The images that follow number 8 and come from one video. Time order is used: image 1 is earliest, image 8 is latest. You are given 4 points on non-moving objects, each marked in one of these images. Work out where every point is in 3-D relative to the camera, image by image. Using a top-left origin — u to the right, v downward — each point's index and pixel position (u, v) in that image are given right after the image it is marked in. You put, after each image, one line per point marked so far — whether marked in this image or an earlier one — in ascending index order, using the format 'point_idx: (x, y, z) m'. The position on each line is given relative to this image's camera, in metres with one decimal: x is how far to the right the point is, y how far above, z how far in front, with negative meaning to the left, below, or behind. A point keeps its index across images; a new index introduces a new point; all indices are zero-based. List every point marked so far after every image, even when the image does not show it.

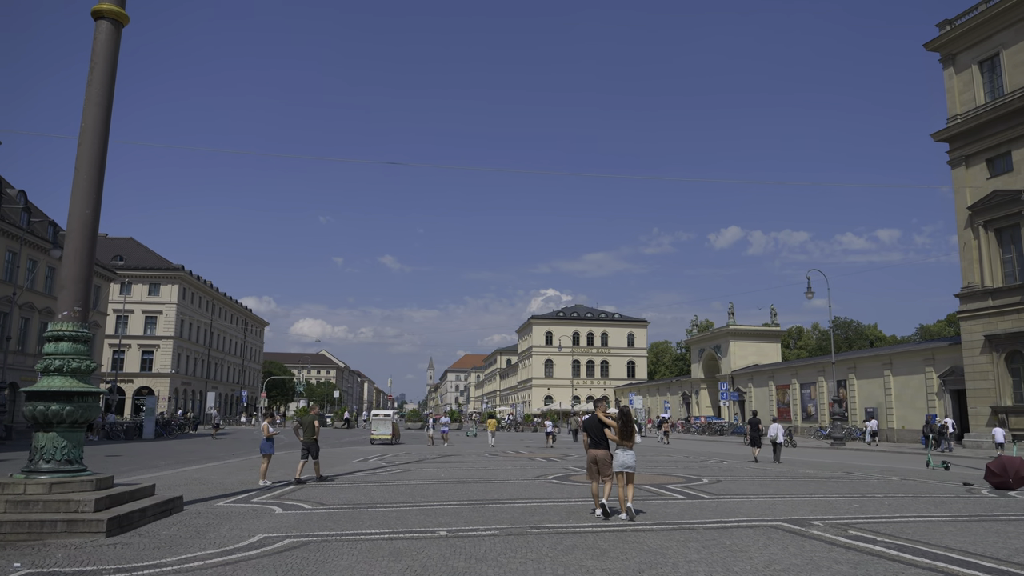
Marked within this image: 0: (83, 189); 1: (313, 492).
0: (-6.5, +1.5, +11.6) m
1: (-3.9, -4.1, +15.3) m
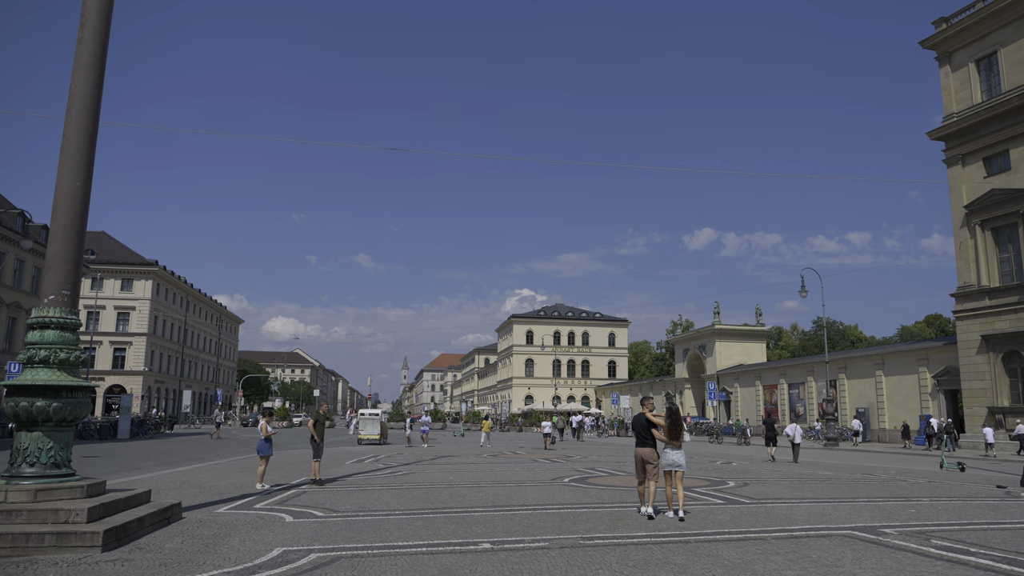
0: (-5.9, +1.7, +10.3) m
1: (-3.5, -3.9, +14.1) m
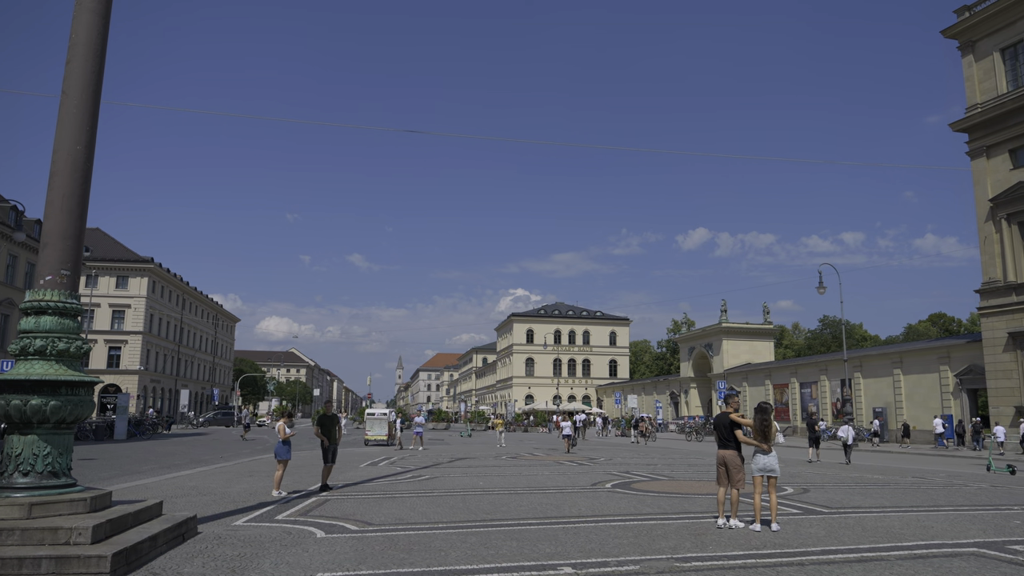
0: (-5.1, +1.9, +8.9) m
1: (-2.7, -3.6, +12.7) m
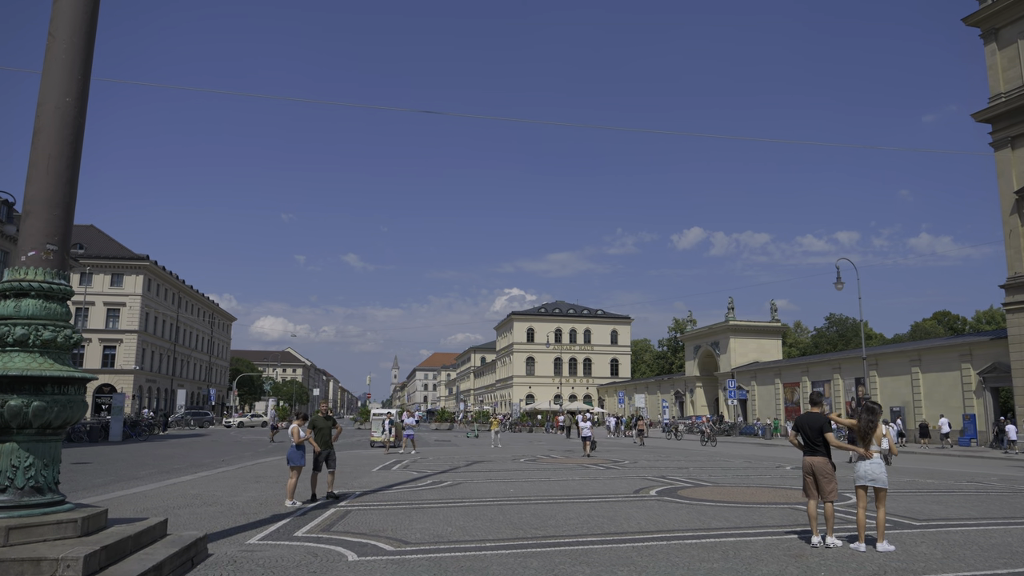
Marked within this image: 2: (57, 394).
0: (-4.4, +2.2, +7.5) m
1: (-2.0, -3.4, +11.3) m
2: (-3.9, -0.9, +6.7) m
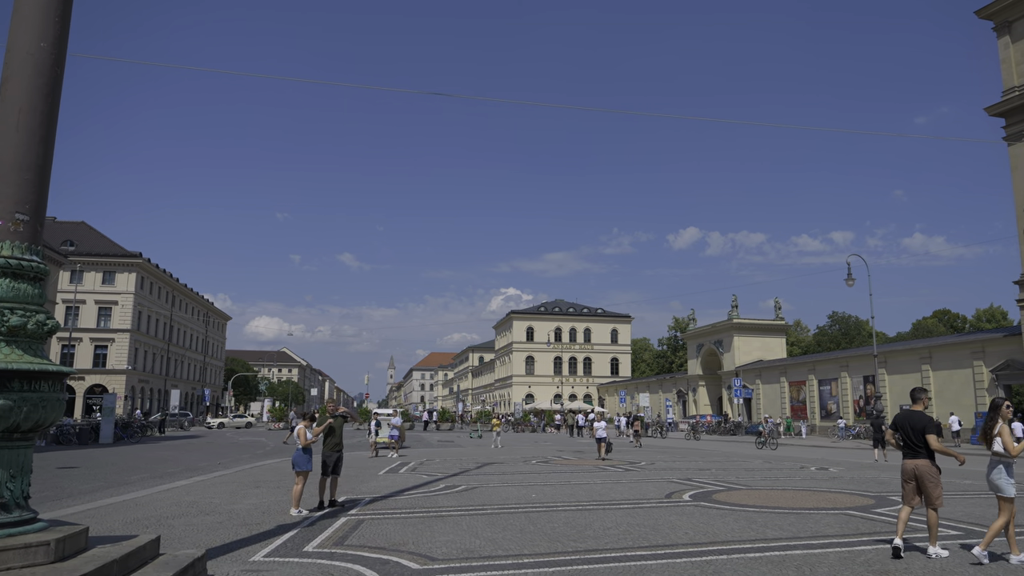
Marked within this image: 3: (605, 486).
0: (-4.0, +2.3, +6.4) m
1: (-1.6, -3.2, +10.2) m
2: (-3.5, -0.7, +5.6) m
3: (+1.9, -4.2, +16.3) m
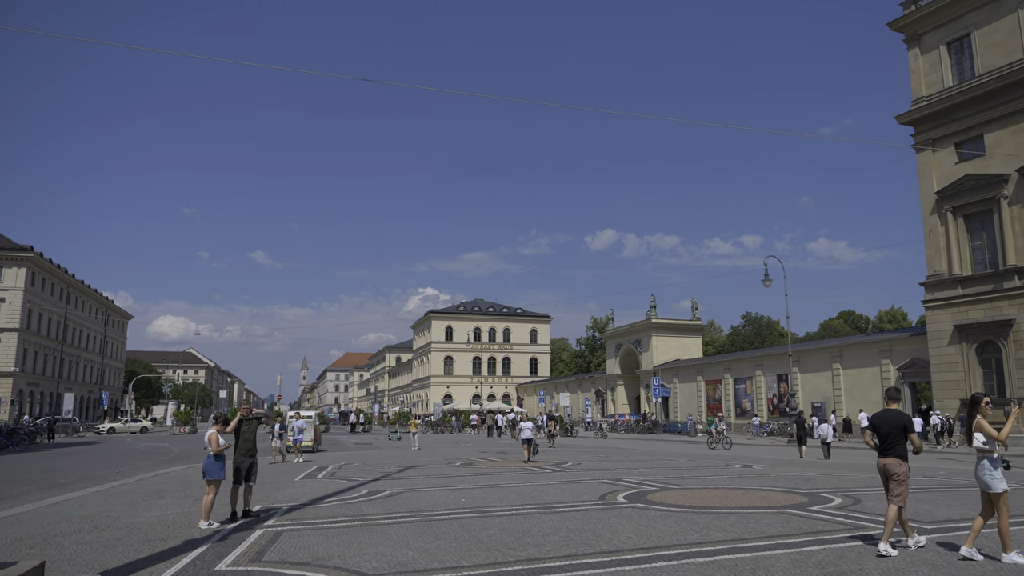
0: (-4.3, +2.5, +5.3) m
1: (-2.4, -3.1, +9.3) m
2: (-3.8, -0.6, +4.5) m
3: (+0.5, -4.1, +15.8) m
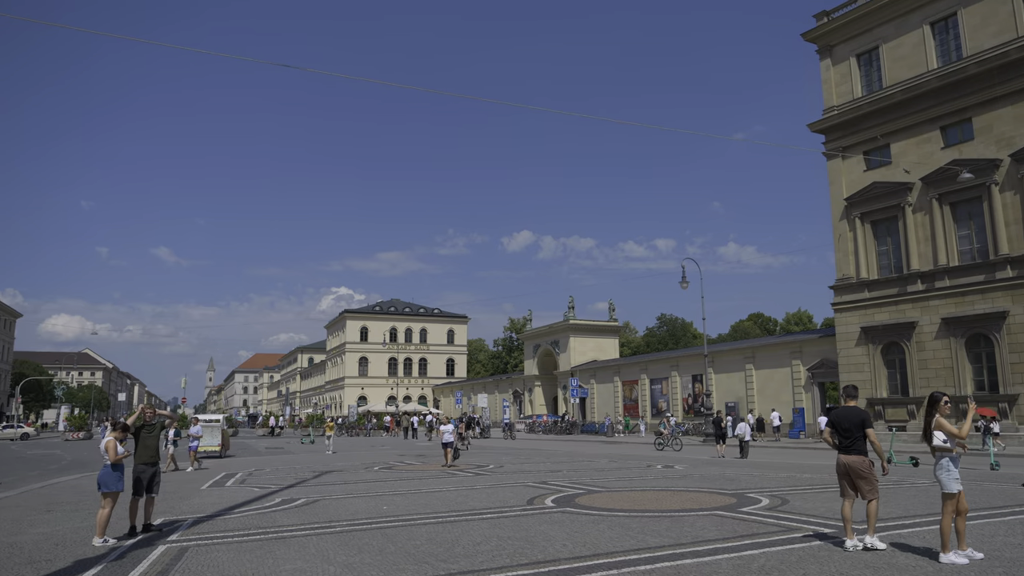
0: (-4.5, +2.6, +4.3) m
1: (-3.2, -3.0, +8.5) m
2: (-4.0, -0.5, +3.6) m
3: (-1.0, -4.1, +15.2) m
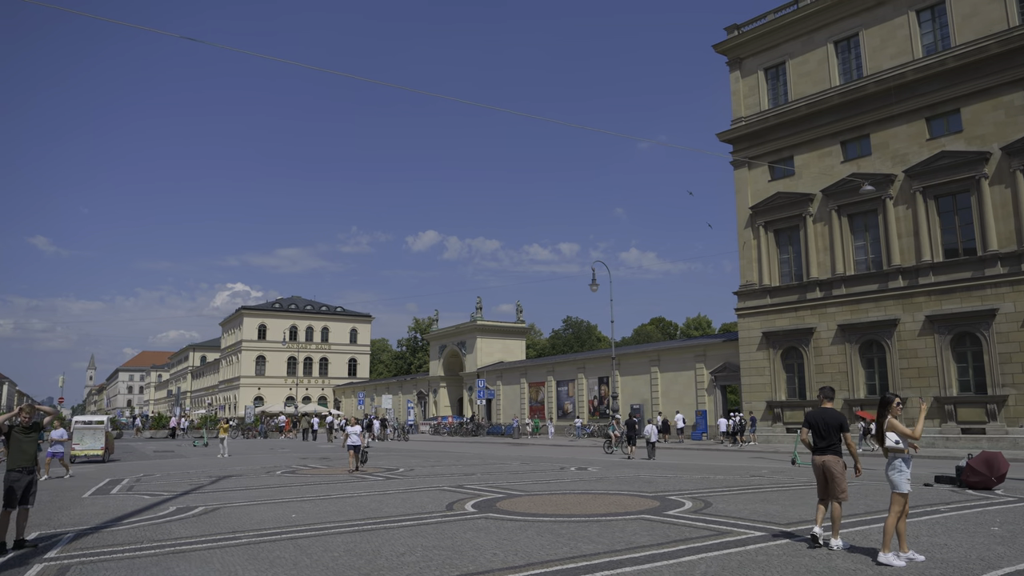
0: (-4.6, +2.8, +3.1) m
1: (-3.9, -2.9, +7.5) m
2: (-4.0, -0.3, +2.5) m
3: (-2.6, -3.9, +14.4) m
